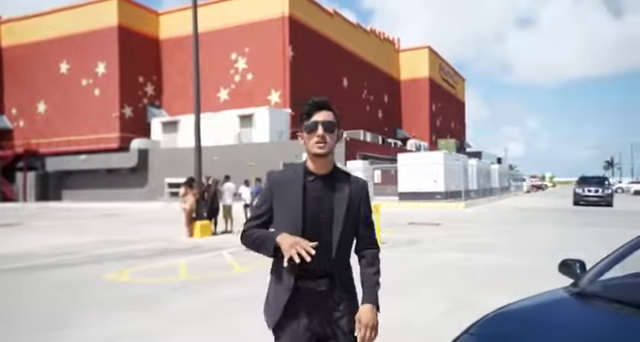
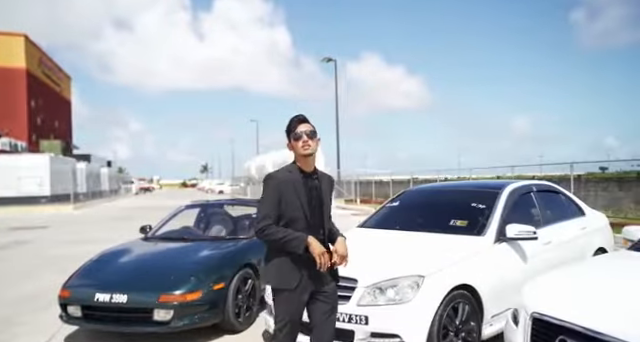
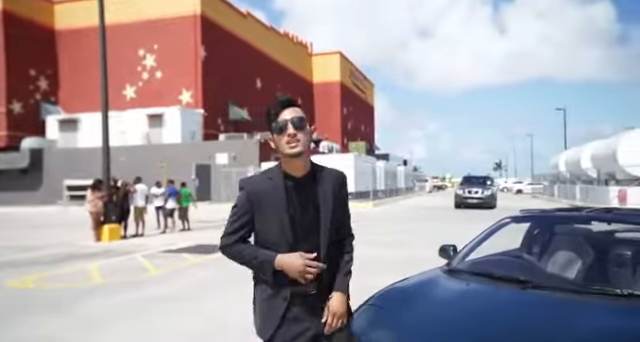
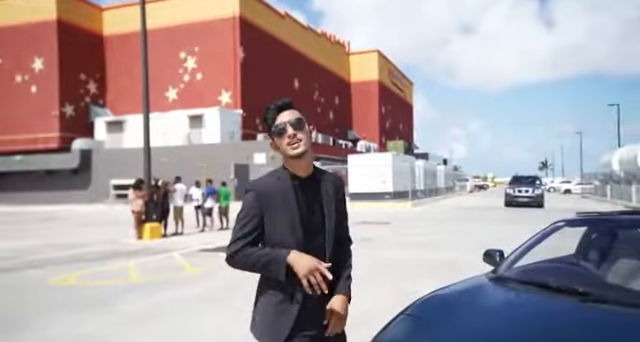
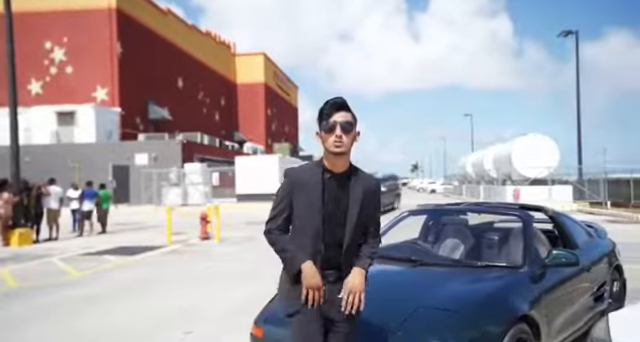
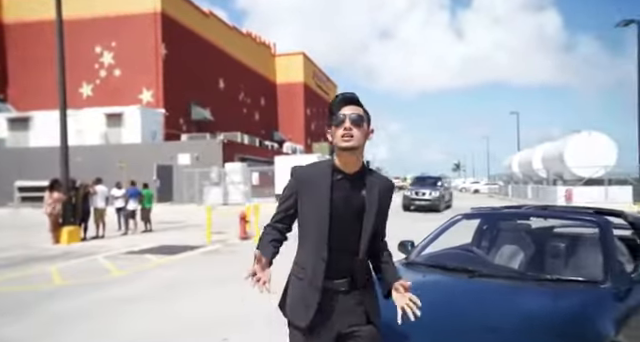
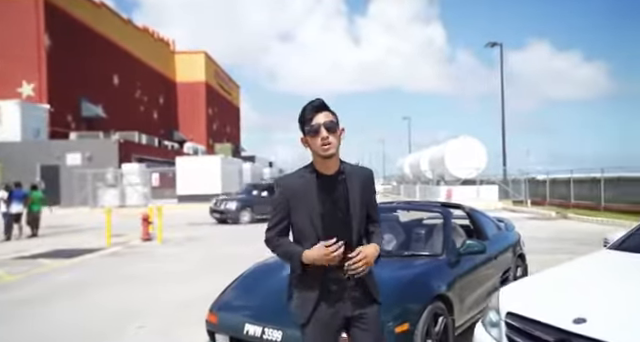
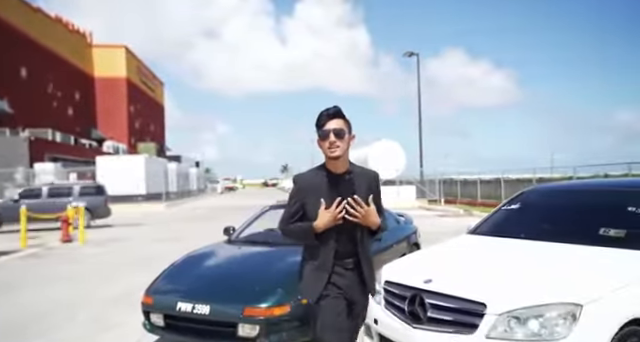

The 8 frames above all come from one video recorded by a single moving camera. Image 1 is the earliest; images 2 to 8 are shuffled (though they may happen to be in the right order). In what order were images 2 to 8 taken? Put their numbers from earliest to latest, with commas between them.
4, 3, 6, 5, 7, 8, 2
